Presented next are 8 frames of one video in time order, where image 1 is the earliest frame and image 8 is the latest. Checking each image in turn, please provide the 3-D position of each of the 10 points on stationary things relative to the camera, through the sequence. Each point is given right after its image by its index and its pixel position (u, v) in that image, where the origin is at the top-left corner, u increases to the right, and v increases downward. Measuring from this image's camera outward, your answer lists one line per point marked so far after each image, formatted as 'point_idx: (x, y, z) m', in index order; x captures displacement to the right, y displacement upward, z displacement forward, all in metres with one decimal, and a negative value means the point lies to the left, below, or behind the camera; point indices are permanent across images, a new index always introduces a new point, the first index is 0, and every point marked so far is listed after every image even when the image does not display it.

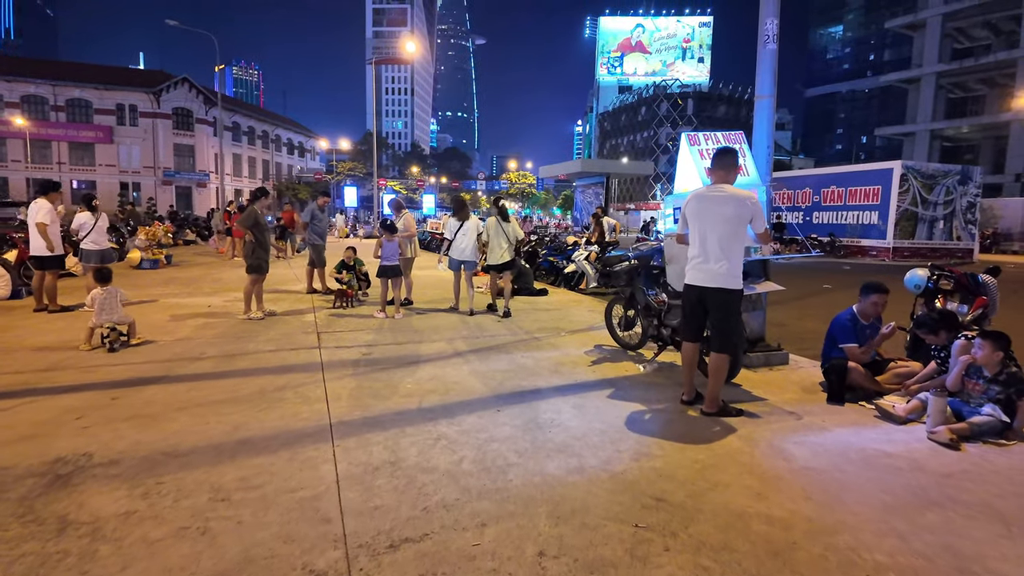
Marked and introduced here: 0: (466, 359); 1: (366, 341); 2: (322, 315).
0: (-0.5, -0.8, +6.3) m
1: (-1.7, -0.7, +7.1) m
2: (-2.9, -0.4, +9.0) m
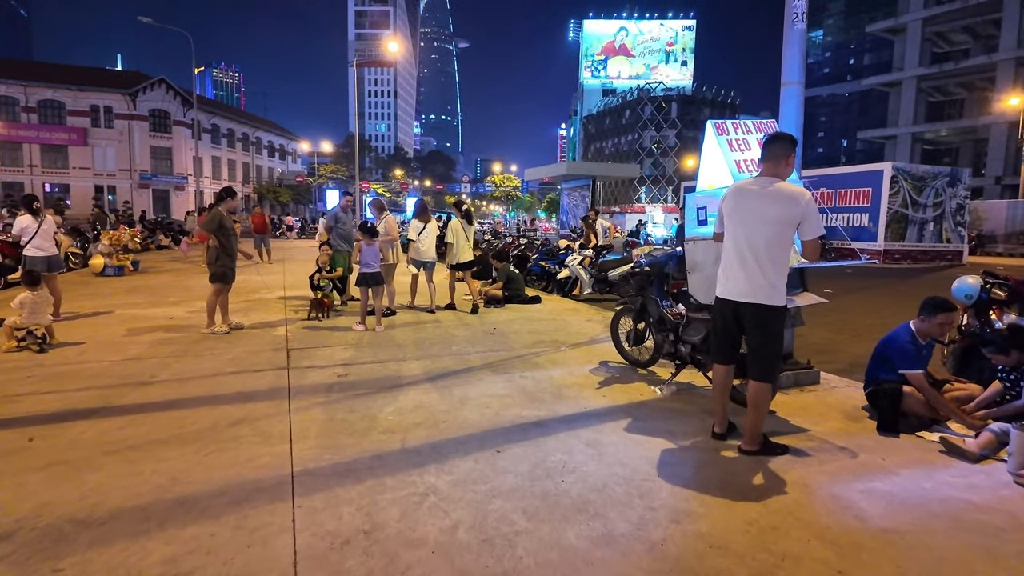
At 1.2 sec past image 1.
0: (-0.5, -0.9, +5.5) m
1: (-1.8, -0.8, +6.3) m
2: (-3.0, -0.5, +8.2) m
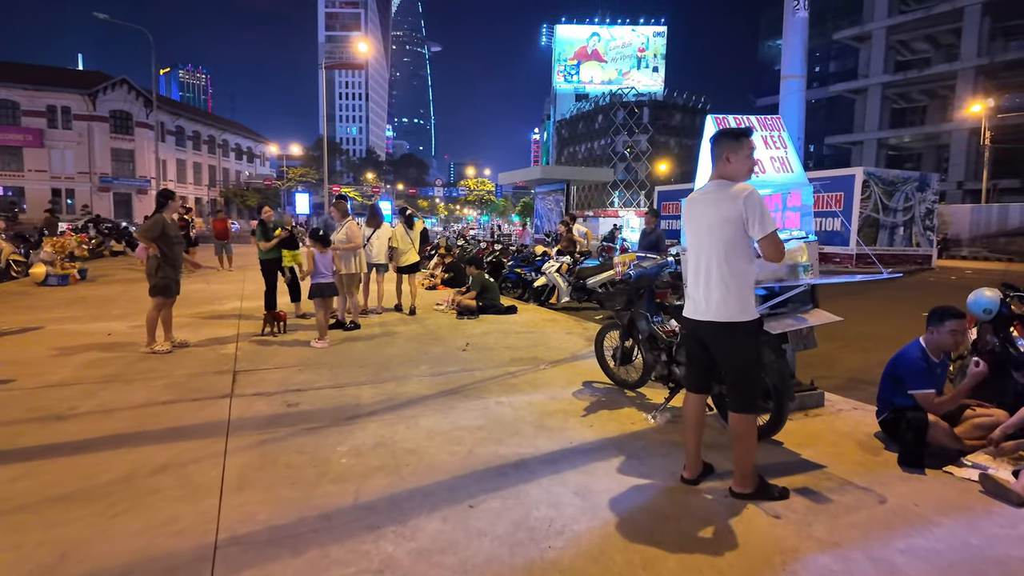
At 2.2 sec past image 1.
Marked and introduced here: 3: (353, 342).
0: (-0.7, -1.0, +4.8) m
1: (-2.0, -0.9, +5.6) m
2: (-3.3, -0.7, +7.4) m
3: (-2.0, -0.7, +7.6) m
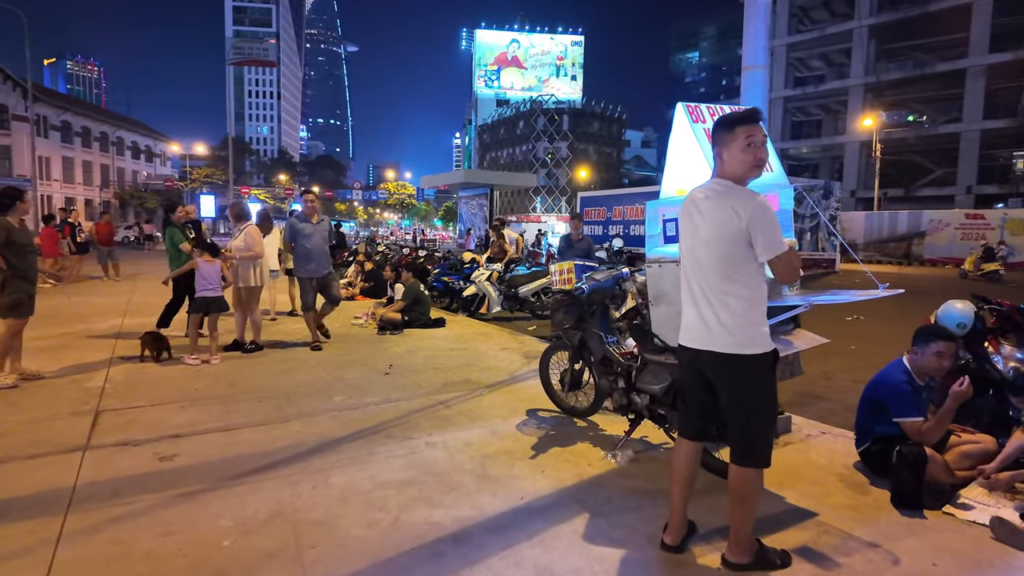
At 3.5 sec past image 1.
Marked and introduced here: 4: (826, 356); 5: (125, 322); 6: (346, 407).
0: (-1.1, -1.1, +4.0) m
1: (-2.6, -1.1, +4.5) m
2: (-4.1, -0.9, +6.2) m
3: (-2.8, -0.8, +6.5) m
4: (+4.2, -0.9, +7.9) m
5: (-6.1, -0.5, +9.3) m
6: (-1.4, -1.0, +5.0) m
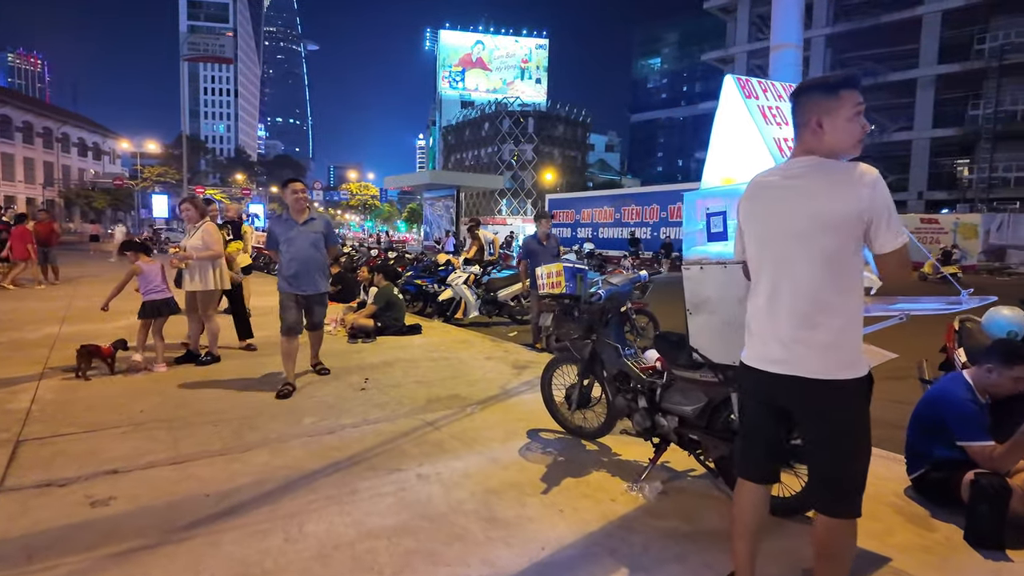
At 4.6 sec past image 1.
0: (-1.1, -1.2, +3.3) m
1: (-2.5, -1.1, +3.8) m
2: (-4.1, -0.9, +5.3) m
3: (-2.9, -0.9, +5.8) m
4: (+4.0, -1.0, +7.6) m
5: (-6.3, -0.6, +8.4) m
6: (-1.4, -1.0, +4.4) m
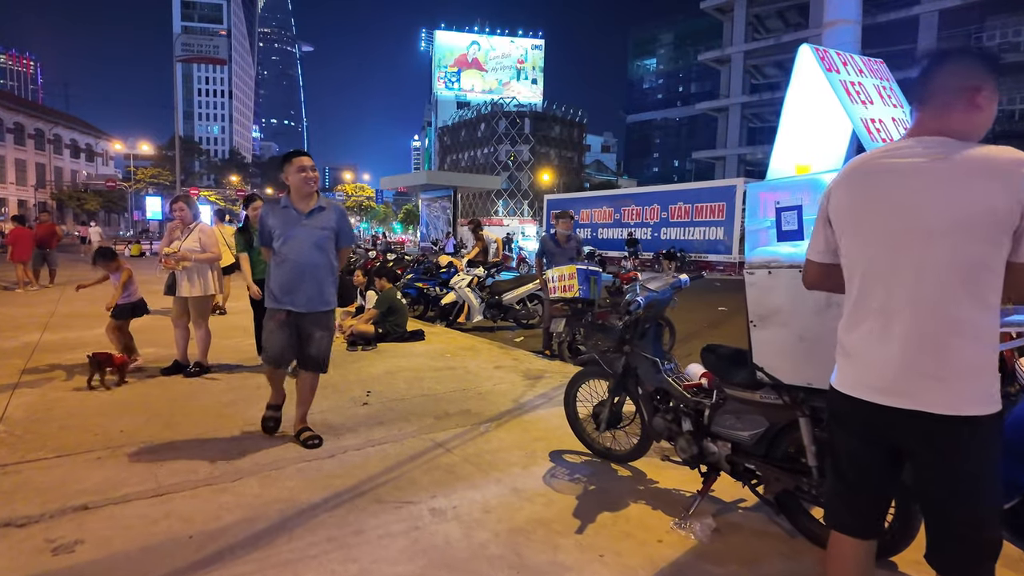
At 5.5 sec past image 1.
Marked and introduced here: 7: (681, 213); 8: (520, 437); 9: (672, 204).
0: (-0.9, -1.2, +2.8) m
1: (-2.4, -1.2, +3.3) m
2: (-4.0, -1.0, +4.9) m
3: (-2.8, -0.9, +5.3) m
4: (+4.1, -1.0, +7.2) m
5: (-6.2, -0.7, +7.9) m
6: (-1.3, -1.1, +3.9) m
7: (+5.4, +2.4, +19.3) m
8: (+0.1, -1.1, +4.3) m
9: (+5.2, +2.7, +19.4) m
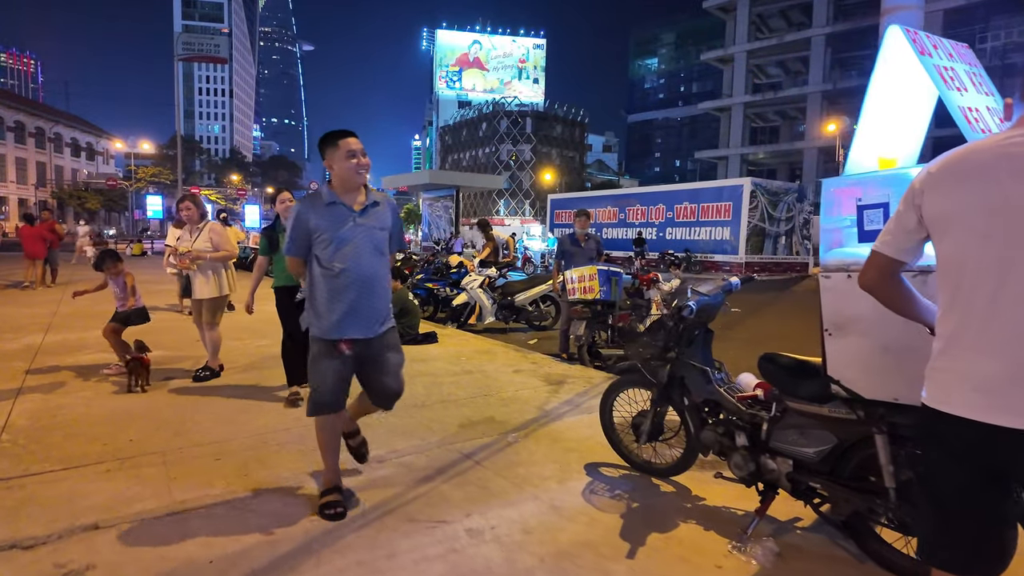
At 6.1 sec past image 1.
0: (-0.7, -1.2, +2.6) m
1: (-2.2, -1.2, +3.1) m
2: (-3.8, -1.0, +4.6) m
3: (-2.5, -0.9, +5.1) m
4: (+4.3, -1.0, +6.9) m
5: (-6.0, -0.7, +7.7) m
6: (-1.1, -1.1, +3.7) m
7: (+5.6, +2.4, +19.0) m
8: (+0.3, -1.1, +4.1) m
9: (+5.5, +2.7, +19.2) m
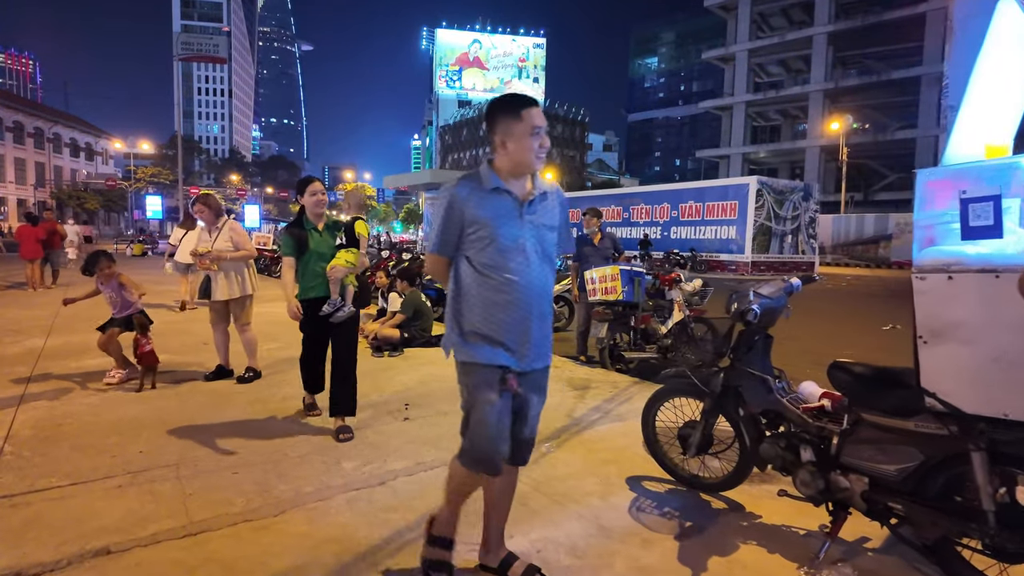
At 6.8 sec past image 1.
0: (-0.5, -1.2, +2.4) m
1: (-2.0, -1.2, +2.8) m
2: (-3.6, -1.0, +4.4) m
3: (-2.3, -1.0, +4.9) m
4: (+4.5, -1.0, +6.7) m
5: (-5.8, -0.7, +7.4) m
6: (-0.8, -1.1, +3.4) m
7: (+5.8, +2.4, +18.8) m
8: (+0.5, -1.1, +3.8) m
9: (+5.6, +2.7, +19.0) m
